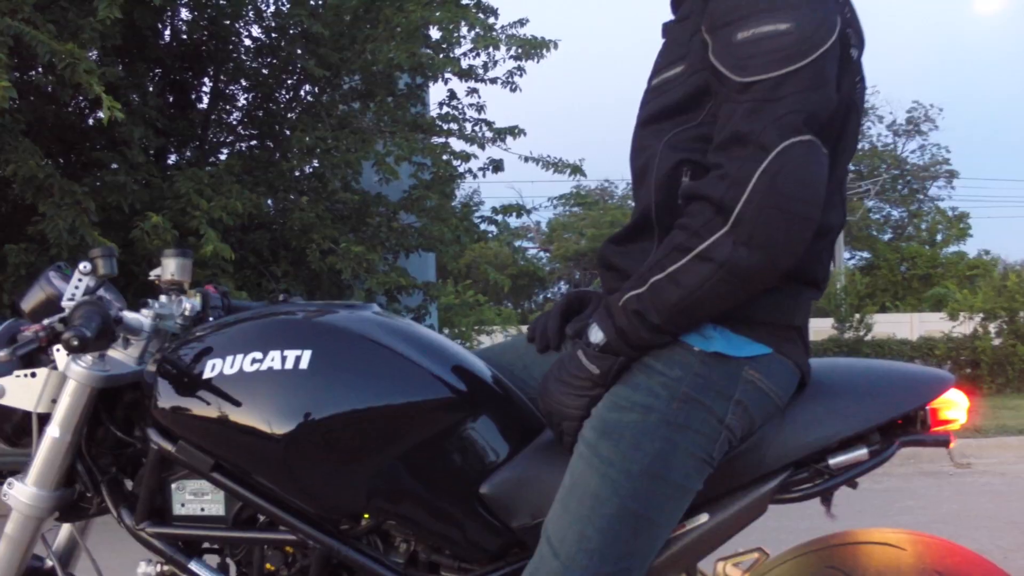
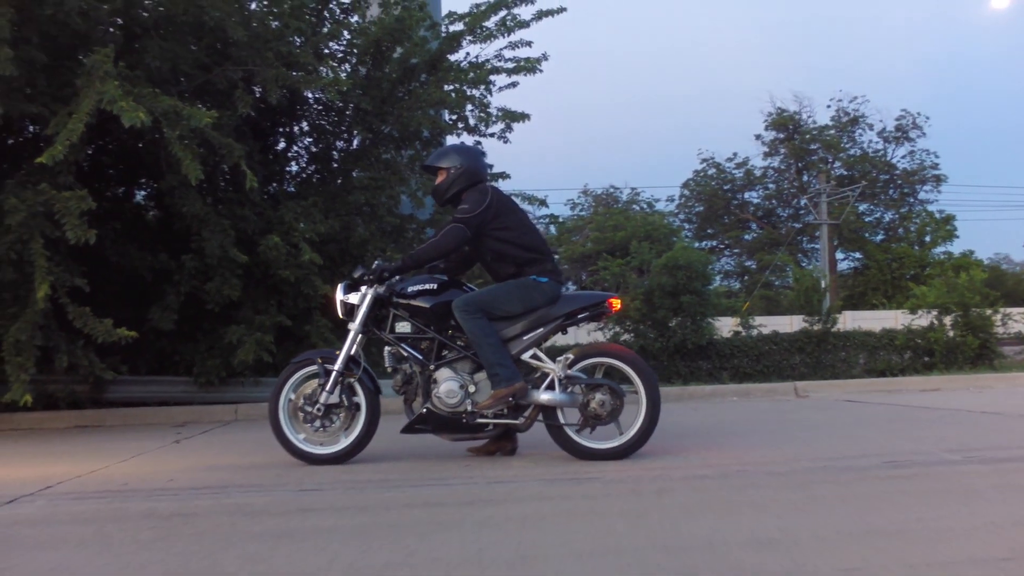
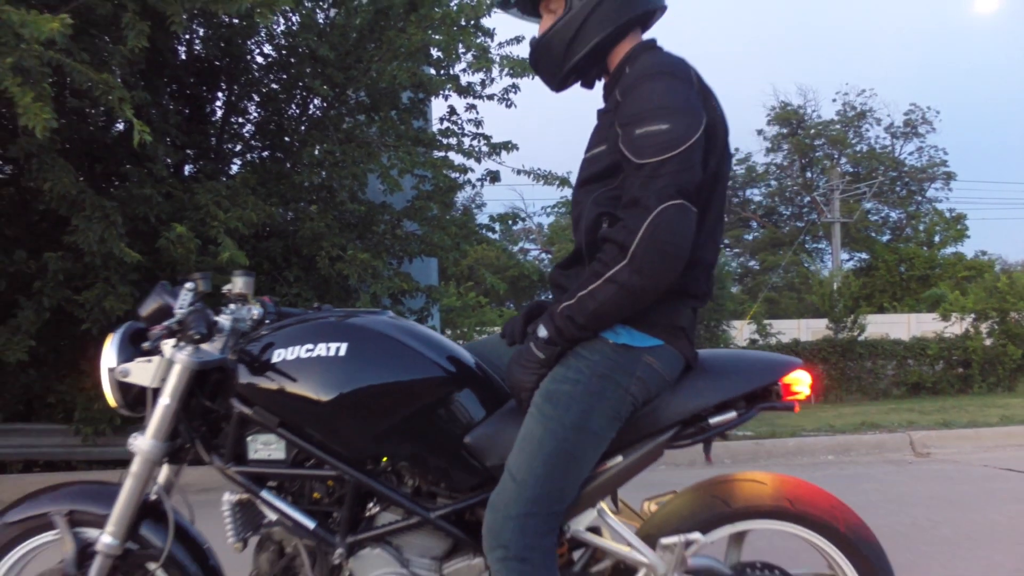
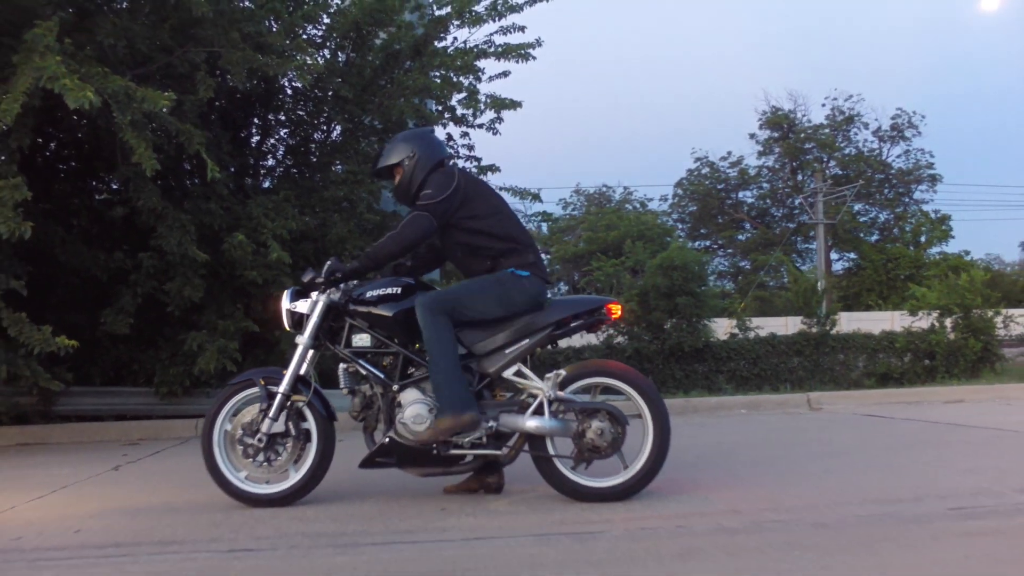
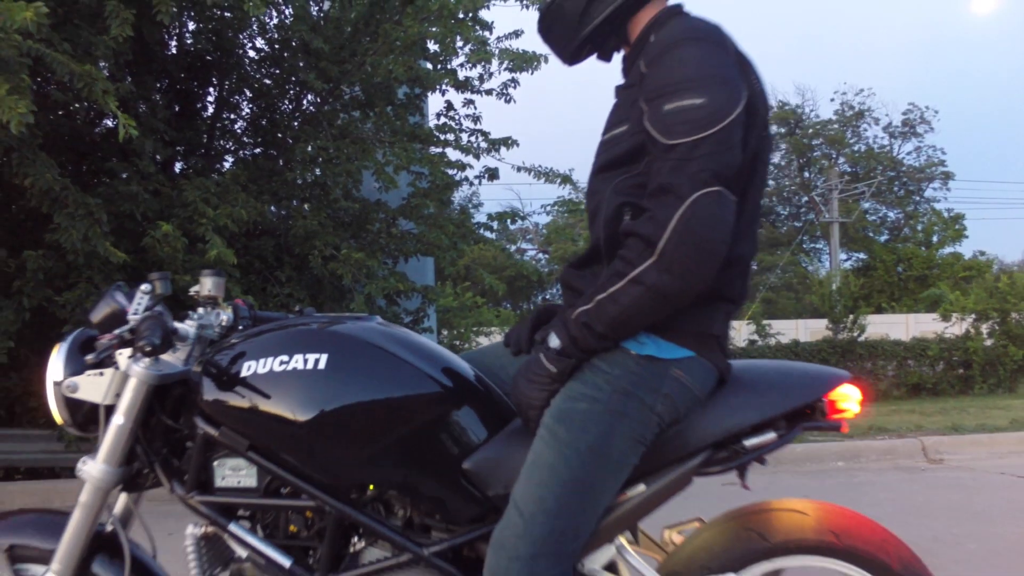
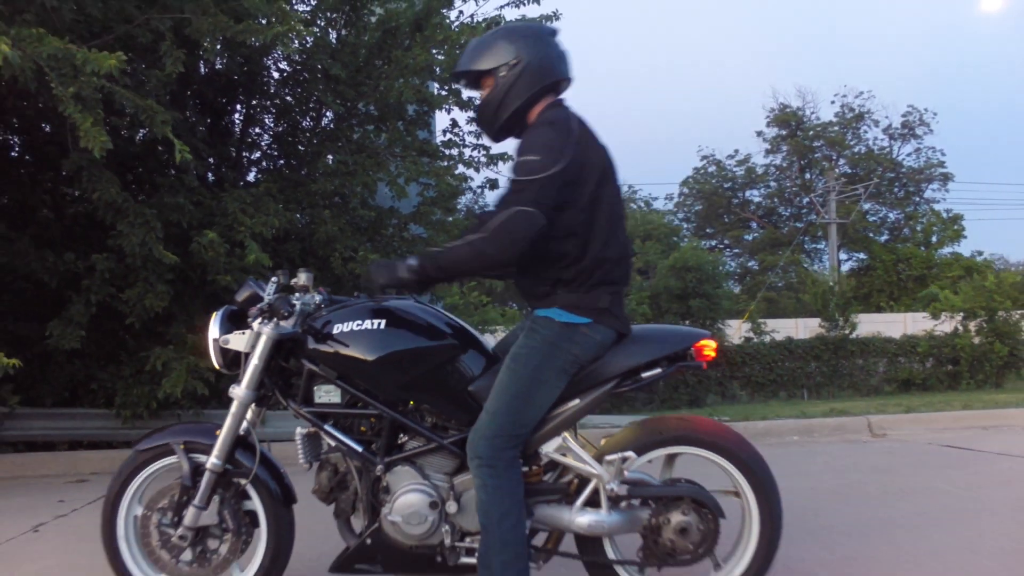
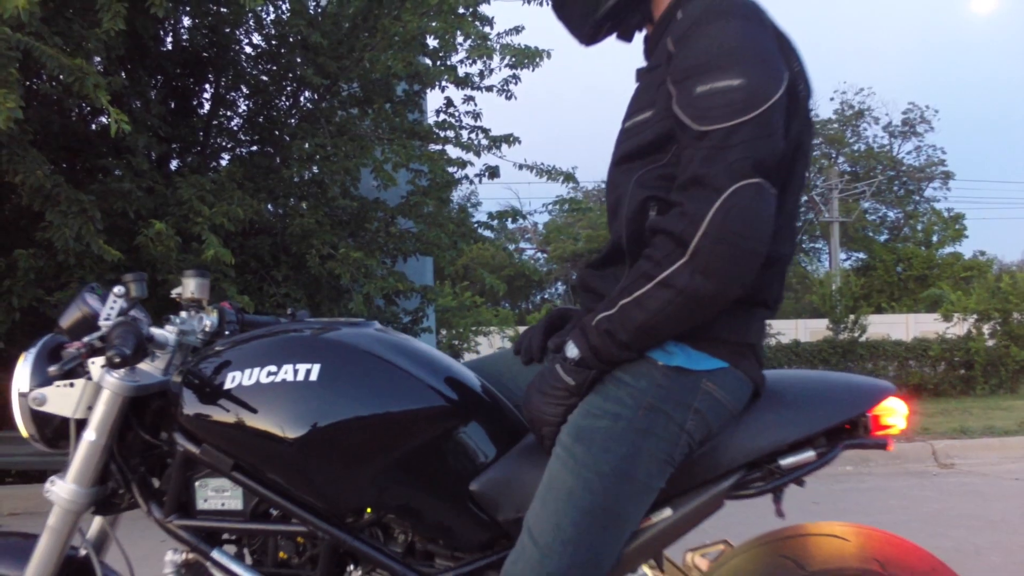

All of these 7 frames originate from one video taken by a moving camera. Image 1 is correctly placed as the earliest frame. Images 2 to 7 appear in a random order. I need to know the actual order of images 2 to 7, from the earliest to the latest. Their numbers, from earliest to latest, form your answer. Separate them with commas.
7, 5, 3, 6, 4, 2
